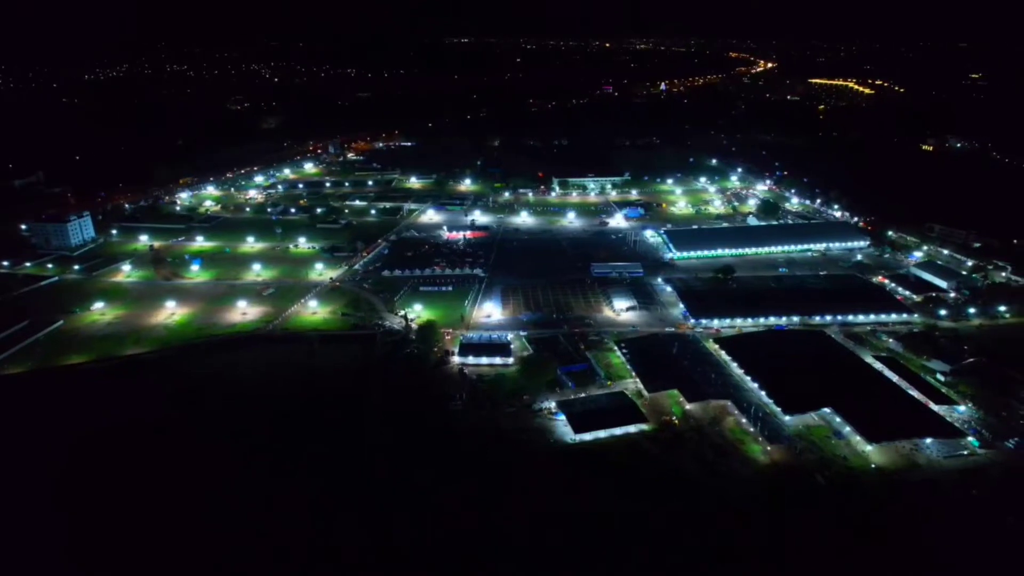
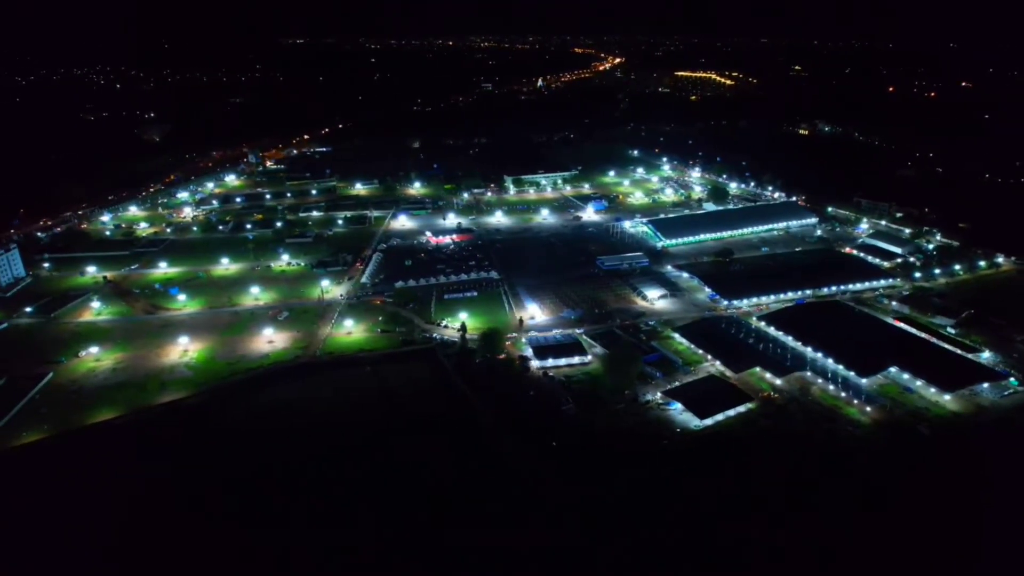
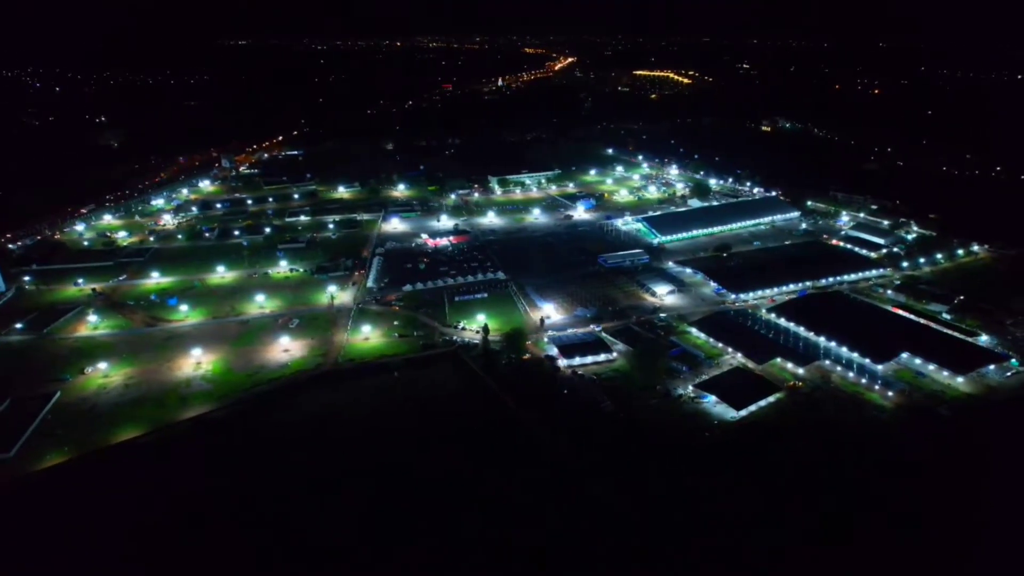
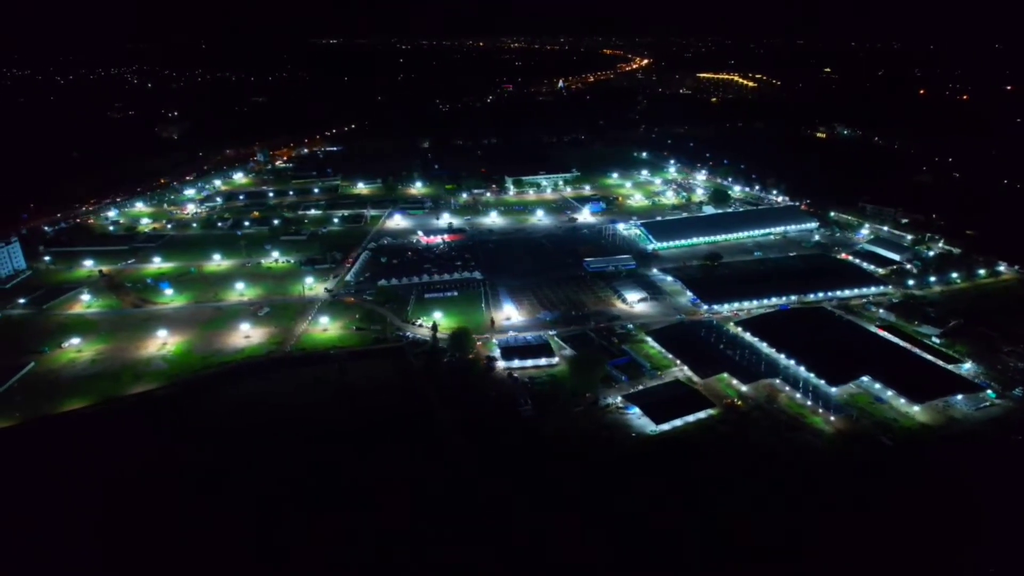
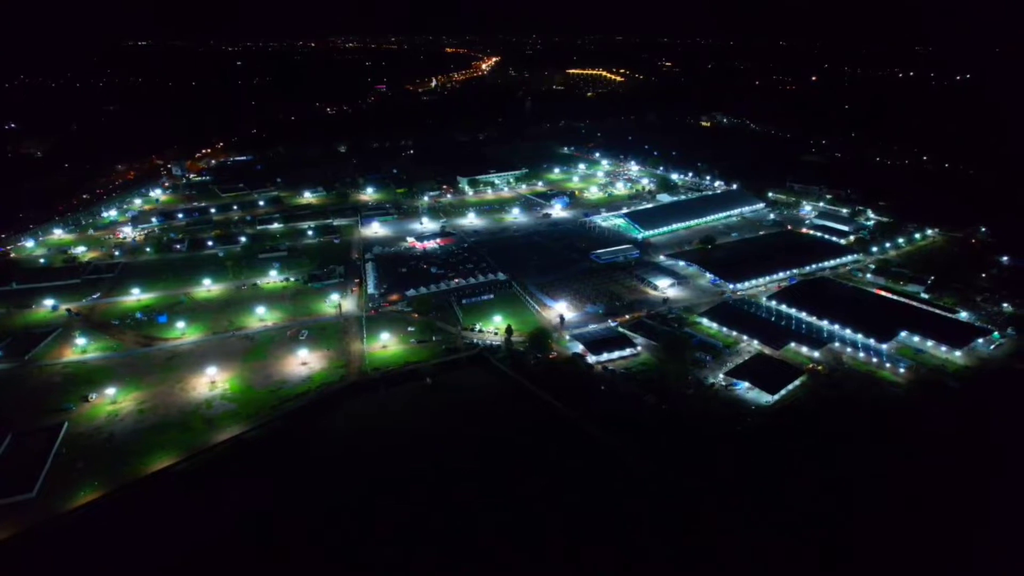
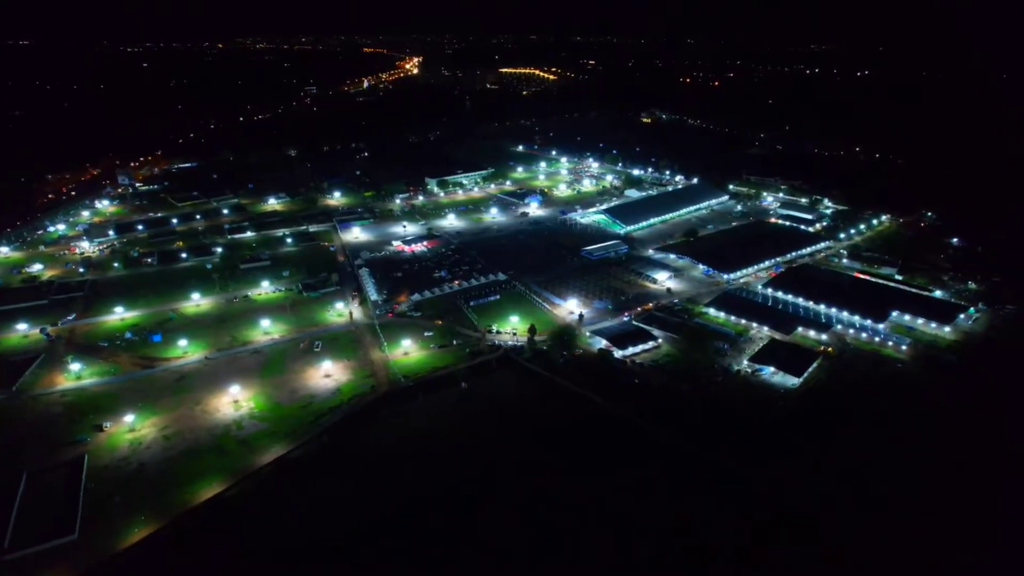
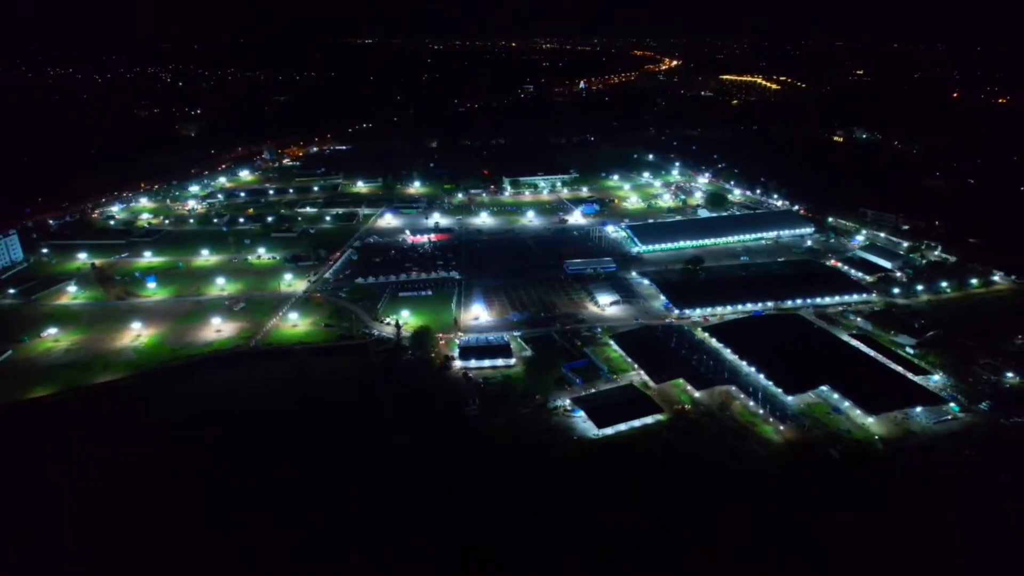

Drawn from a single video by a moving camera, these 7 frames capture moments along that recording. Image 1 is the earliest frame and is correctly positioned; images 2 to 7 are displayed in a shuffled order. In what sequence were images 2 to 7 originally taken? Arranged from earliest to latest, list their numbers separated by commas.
7, 4, 2, 3, 5, 6
